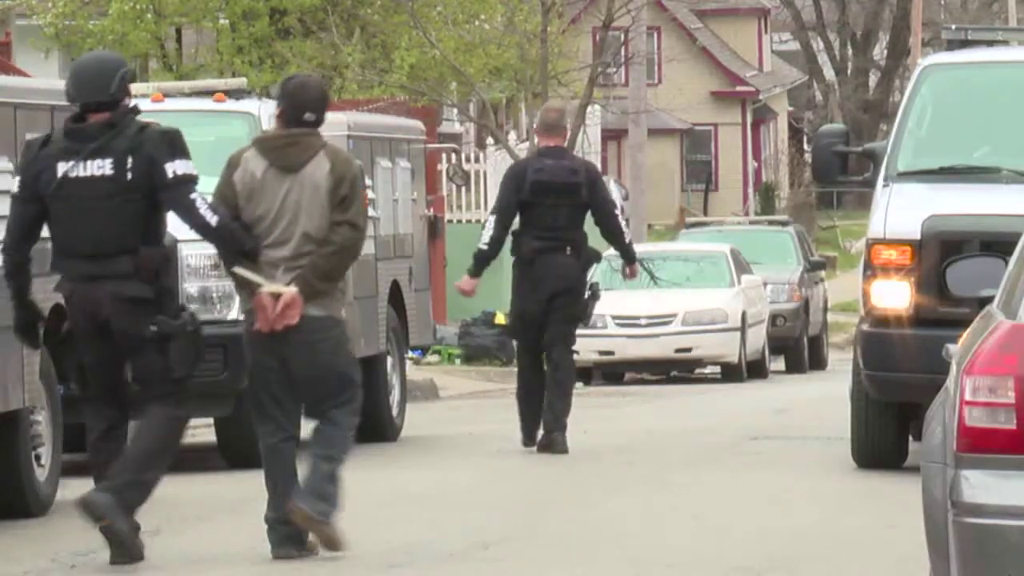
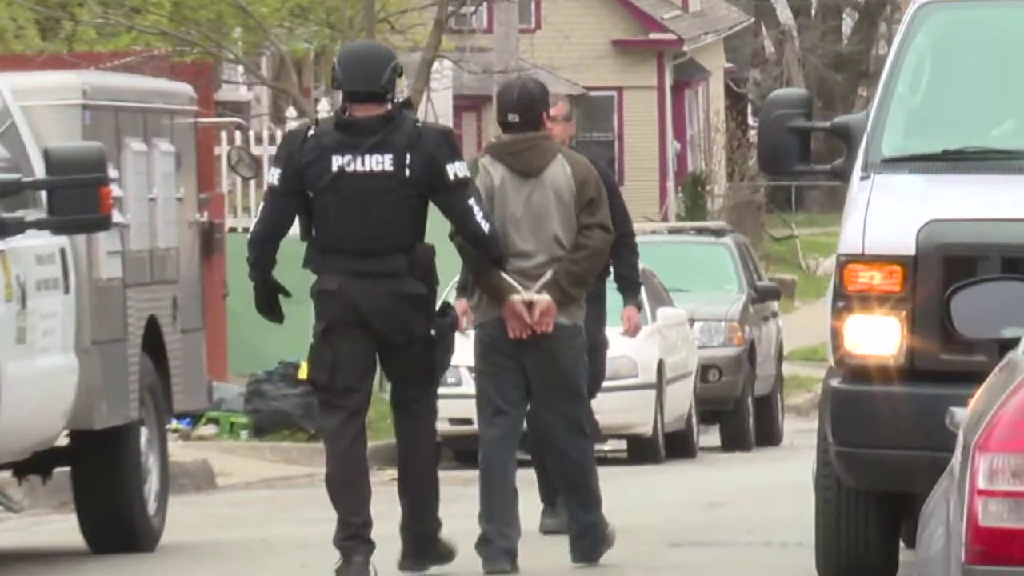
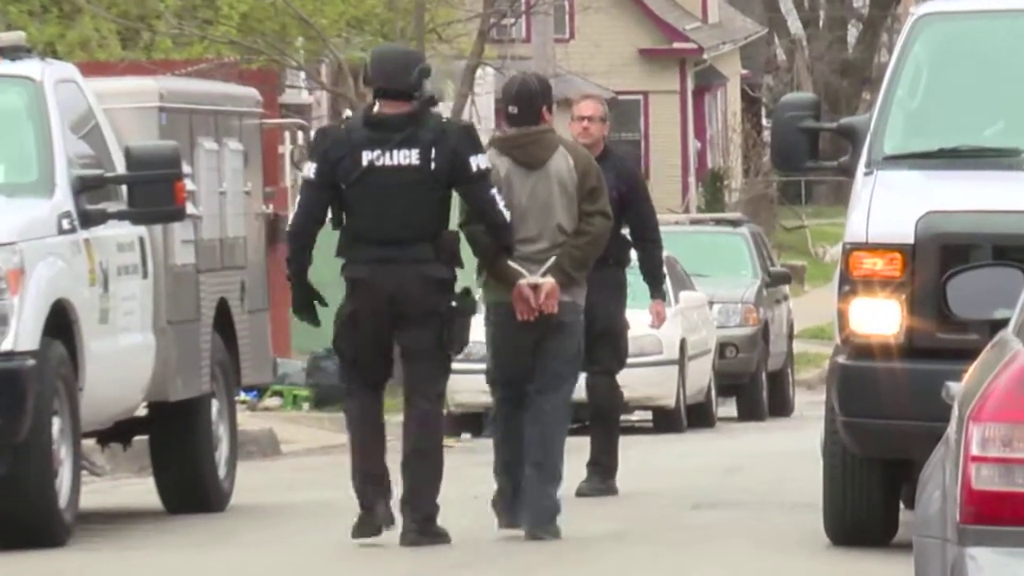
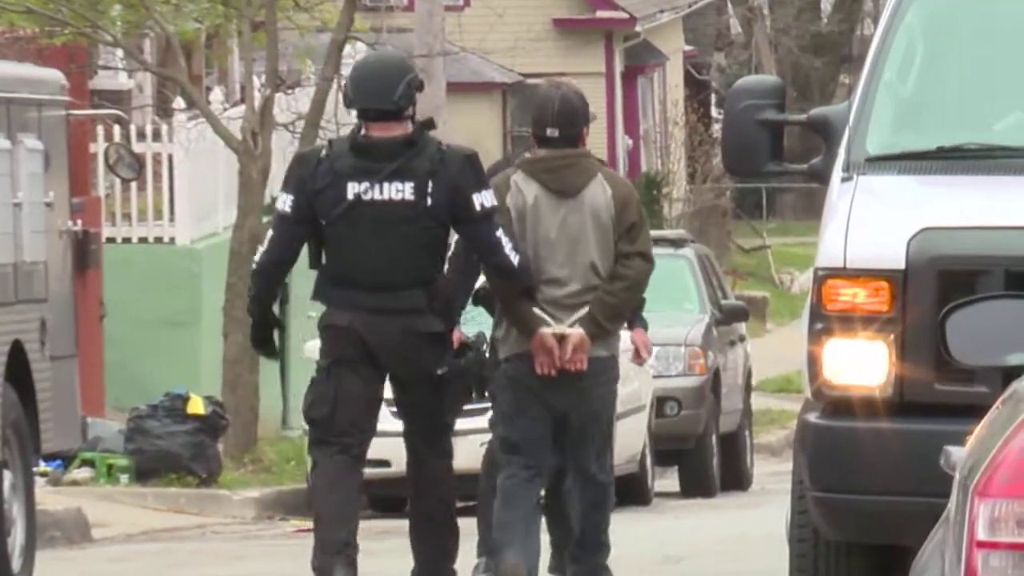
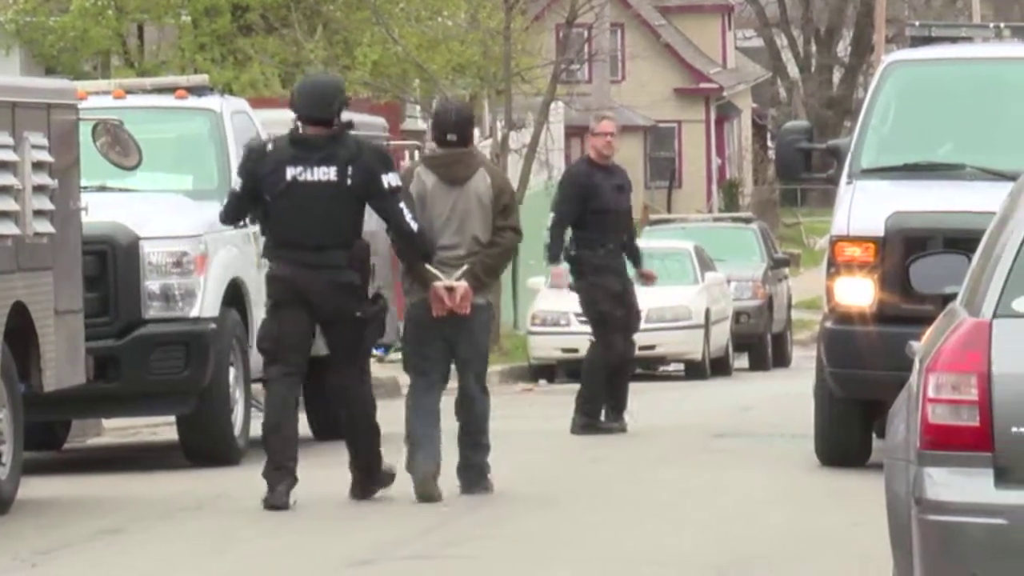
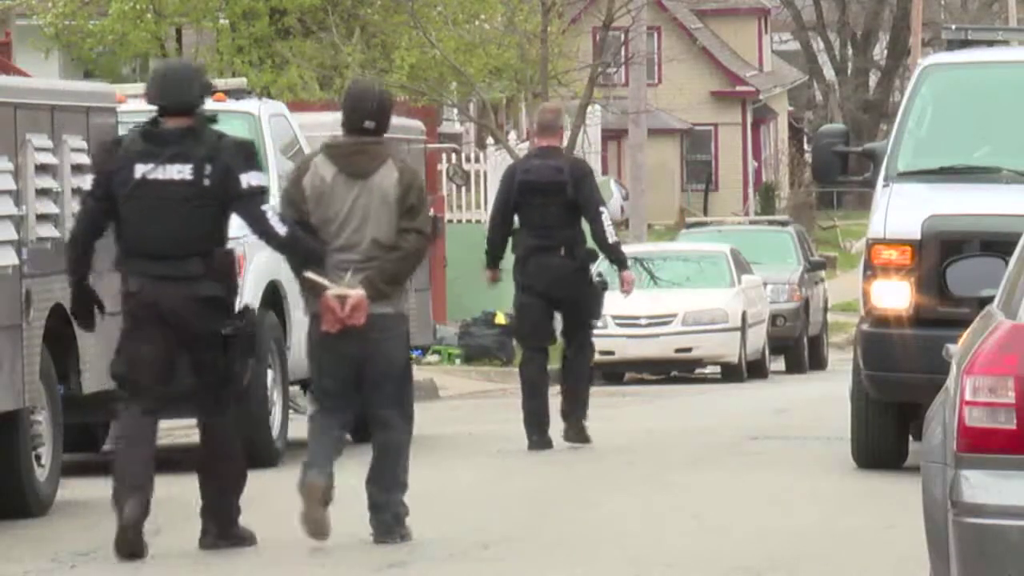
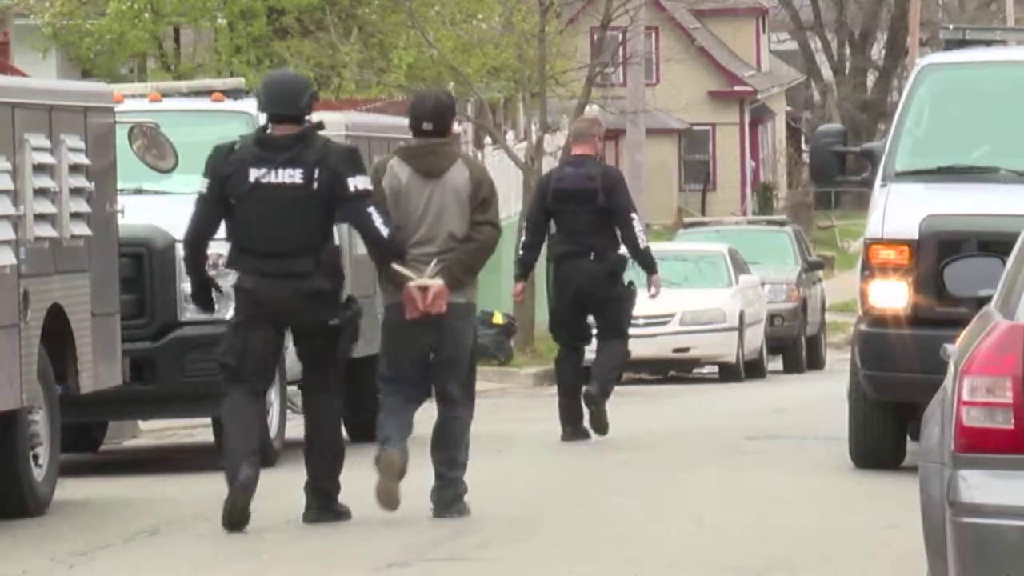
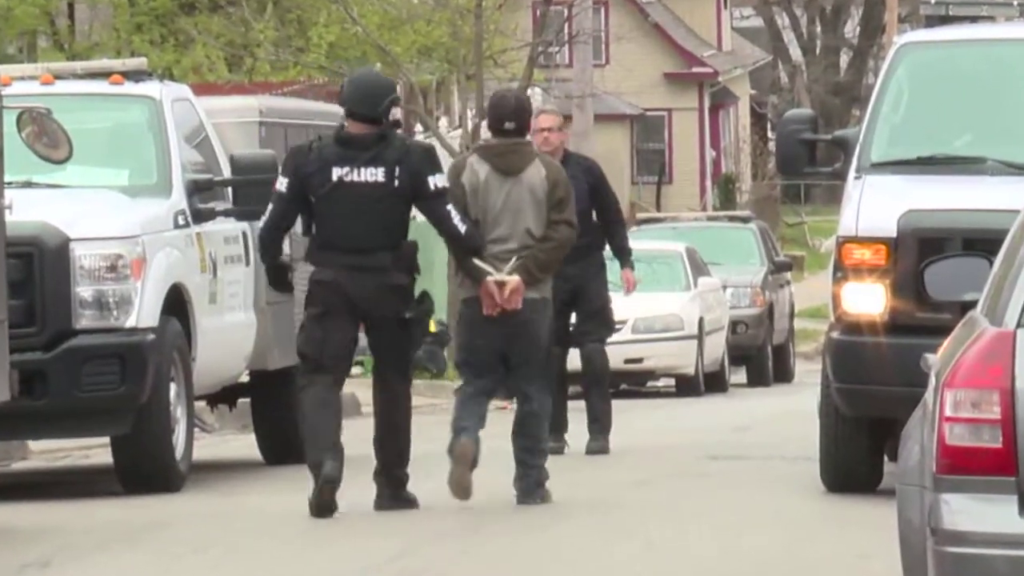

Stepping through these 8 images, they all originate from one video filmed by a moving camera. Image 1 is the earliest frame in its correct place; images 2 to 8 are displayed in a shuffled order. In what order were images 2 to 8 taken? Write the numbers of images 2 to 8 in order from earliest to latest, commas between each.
6, 7, 5, 8, 3, 2, 4
